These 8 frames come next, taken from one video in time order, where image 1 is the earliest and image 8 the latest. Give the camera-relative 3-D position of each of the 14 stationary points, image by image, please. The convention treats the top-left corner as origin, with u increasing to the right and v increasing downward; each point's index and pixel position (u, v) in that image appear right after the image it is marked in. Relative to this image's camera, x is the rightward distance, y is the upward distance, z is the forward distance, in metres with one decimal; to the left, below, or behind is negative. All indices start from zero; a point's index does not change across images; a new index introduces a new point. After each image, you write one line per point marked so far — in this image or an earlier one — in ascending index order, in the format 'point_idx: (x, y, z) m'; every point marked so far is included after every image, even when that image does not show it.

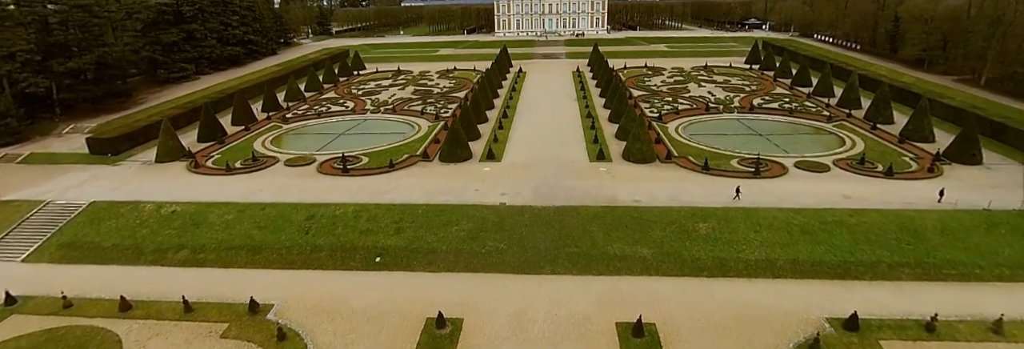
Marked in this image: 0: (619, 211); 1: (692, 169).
0: (+3.8, -1.3, +16.6) m
1: (+7.7, +0.3, +19.9) m
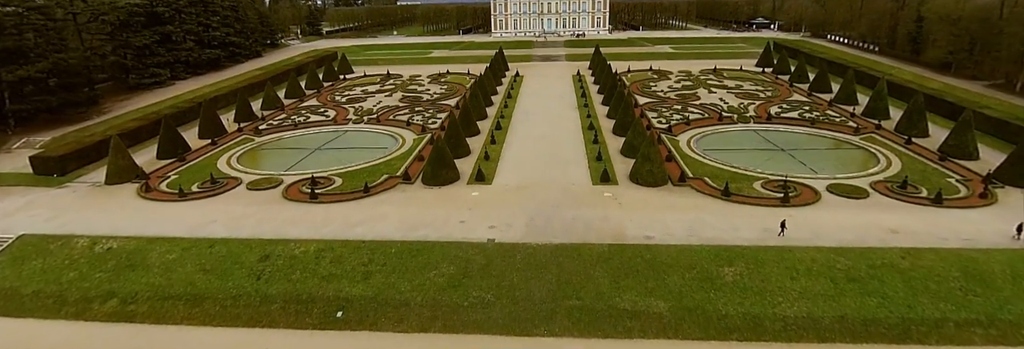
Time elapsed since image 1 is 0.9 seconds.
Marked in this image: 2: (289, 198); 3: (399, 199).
0: (+3.5, -2.3, +14.0) m
1: (+7.4, -0.7, +17.4) m
2: (-8.7, -0.9, +18.1) m
3: (-4.3, -0.9, +17.7) m
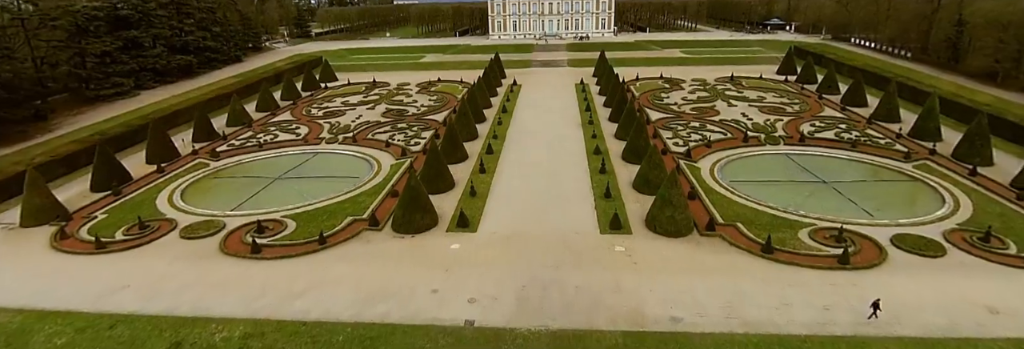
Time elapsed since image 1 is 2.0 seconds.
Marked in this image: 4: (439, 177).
0: (+3.1, -3.8, +10.6) m
1: (+7.0, -2.2, +14.0) m
2: (-9.0, -2.4, +14.8) m
3: (-4.7, -2.4, +14.3) m
4: (-2.8, -0.1, +18.0) m
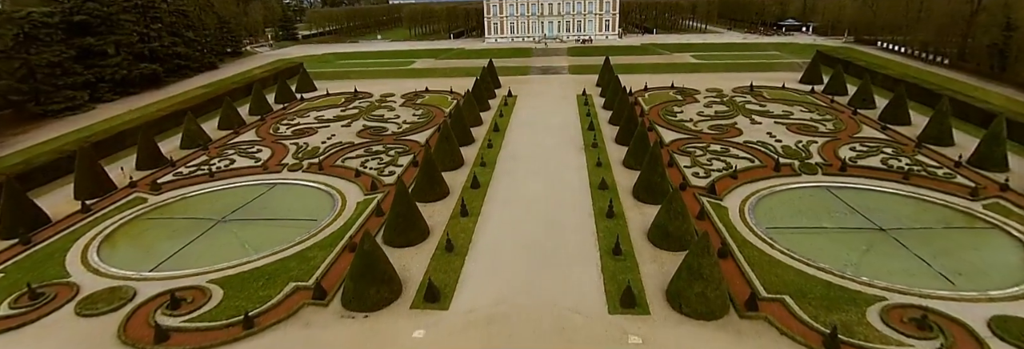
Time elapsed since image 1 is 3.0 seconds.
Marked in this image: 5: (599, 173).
0: (+2.6, -5.4, +7.2) m
1: (+6.6, -3.8, +10.5) m
2: (-9.5, -4.0, +11.4) m
3: (-5.1, -4.0, +11.0) m
4: (-3.2, -1.6, +14.6) m
5: (+3.6, +0.1, +19.3) m
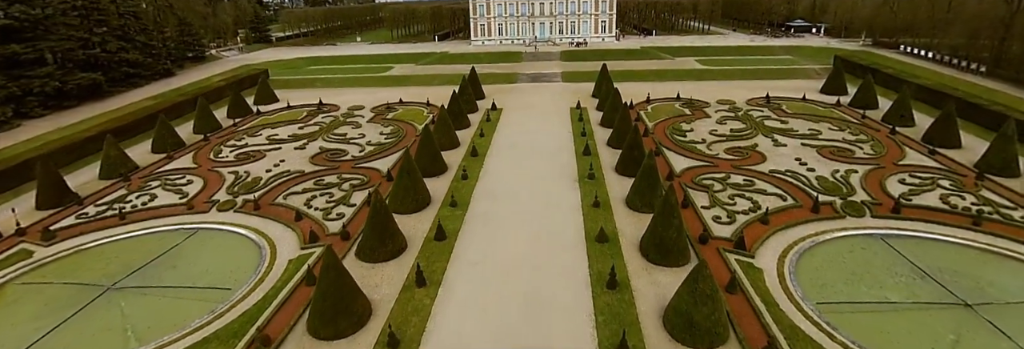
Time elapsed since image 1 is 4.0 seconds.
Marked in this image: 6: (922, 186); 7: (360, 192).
0: (+2.0, -6.9, +3.5) m
1: (+5.9, -5.3, +6.8) m
2: (-10.2, -5.5, +7.5) m
3: (-5.8, -5.5, +7.1) m
4: (-4.0, -3.2, +10.8) m
5: (+2.8, -1.4, +15.6) m
6: (+15.3, -0.4, +17.4) m
7: (-5.9, -0.7, +18.2) m
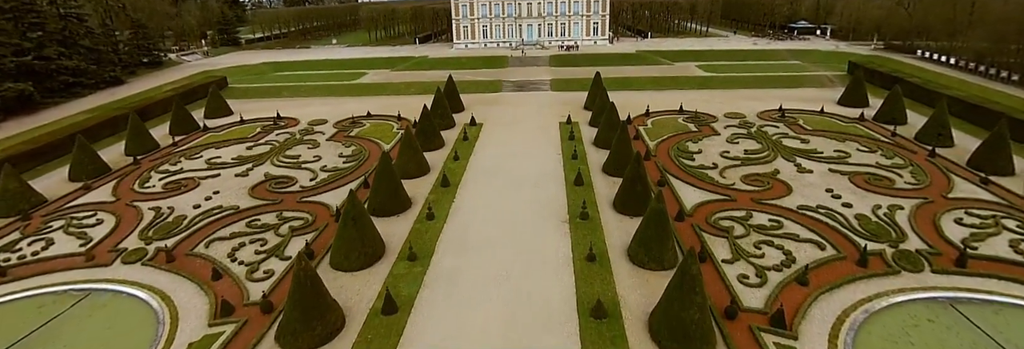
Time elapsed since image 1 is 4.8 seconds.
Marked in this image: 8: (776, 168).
0: (+1.5, -8.2, +0.2) m
1: (+5.3, -6.5, +3.6) m
2: (-10.7, -6.9, +4.1) m
3: (-6.4, -6.9, +3.7) m
4: (-4.6, -4.5, +7.5) m
5: (+2.1, -2.7, +12.3) m
6: (+14.6, -1.6, +14.4) m
7: (-6.7, -2.0, +14.8) m
8: (+10.3, +0.2, +18.3) m
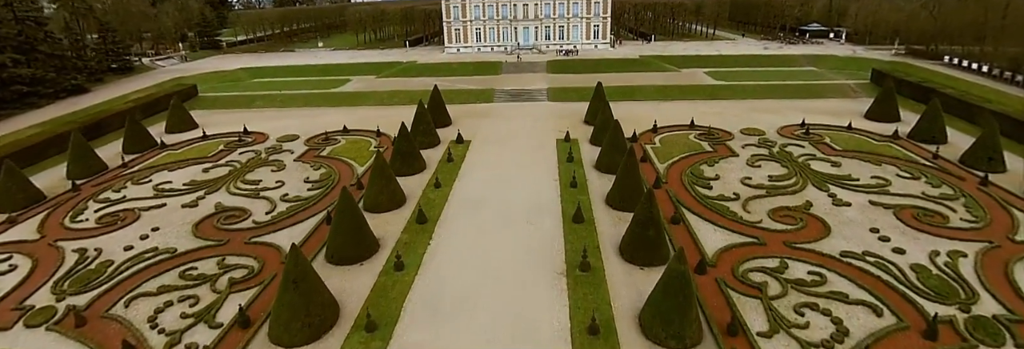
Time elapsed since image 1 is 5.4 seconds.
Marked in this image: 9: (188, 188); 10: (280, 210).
0: (+1.1, -9.3, -2.3) m
1: (+5.0, -7.6, +1.1) m
2: (-11.1, -8.0, +1.5) m
3: (-6.7, -8.0, +1.2) m
4: (-5.0, -5.6, +4.9) m
5: (+1.8, -3.8, +9.8) m
6: (+14.2, -2.7, +11.8) m
7: (-7.0, -3.1, +12.2) m
8: (+10.0, -0.9, +15.8) m
9: (-12.7, -0.5, +18.4) m
10: (-8.1, -1.2, +16.4) m
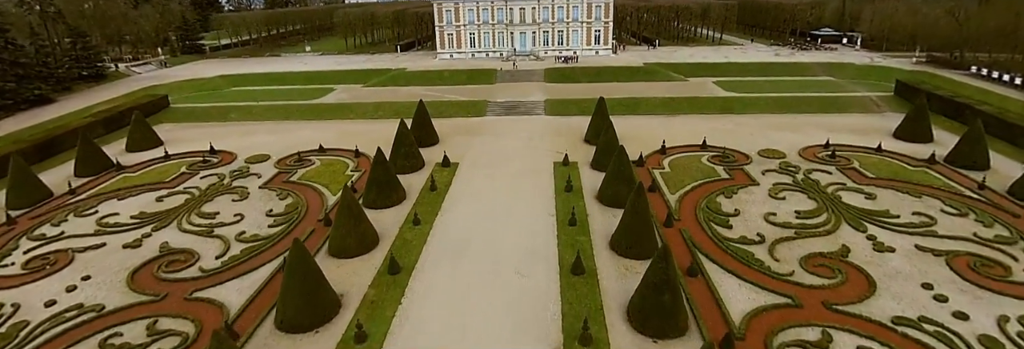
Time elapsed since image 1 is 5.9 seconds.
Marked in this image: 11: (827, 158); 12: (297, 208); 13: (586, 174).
0: (+0.8, -10.5, -4.5) m
1: (+4.7, -8.8, -1.1) m
2: (-11.4, -9.2, -0.6) m
3: (-7.1, -9.2, -0.9) m
4: (-5.3, -6.7, +2.8) m
5: (+1.4, -4.9, +7.6) m
6: (+13.9, -3.9, +9.7) m
7: (-7.4, -4.2, +10.1) m
8: (+9.6, -2.0, +13.6) m
9: (-13.1, -1.6, +16.2) m
10: (-8.4, -2.4, +14.2) m
11: (+13.0, +0.7, +19.3) m
12: (-7.6, -1.2, +16.7) m
13: (+3.0, 0.0, +19.0) m
